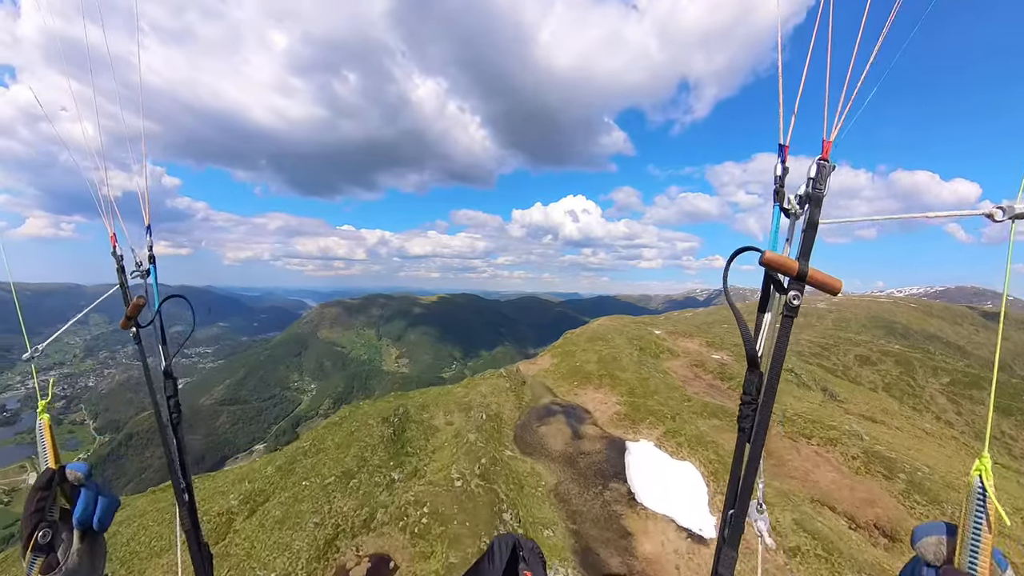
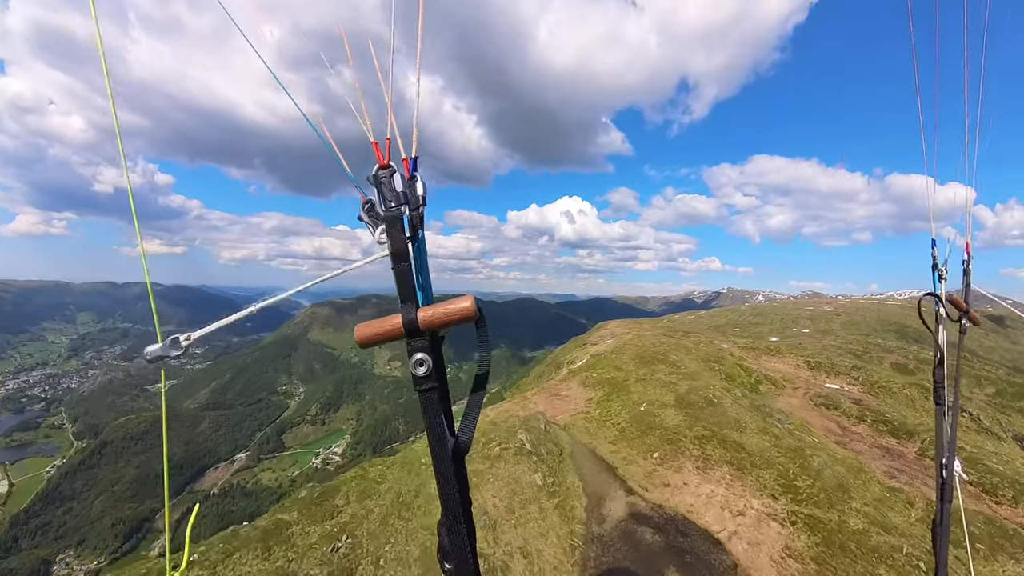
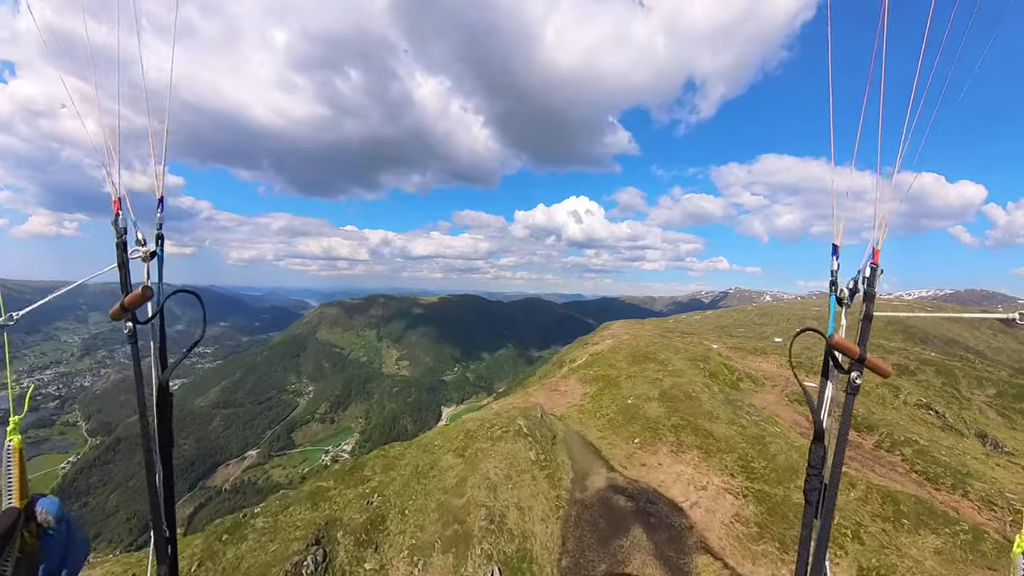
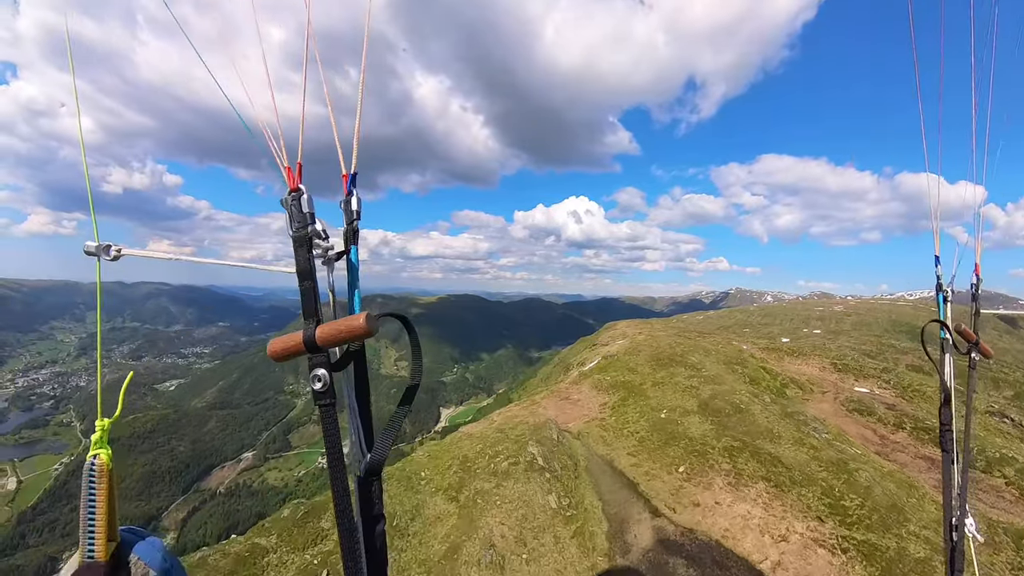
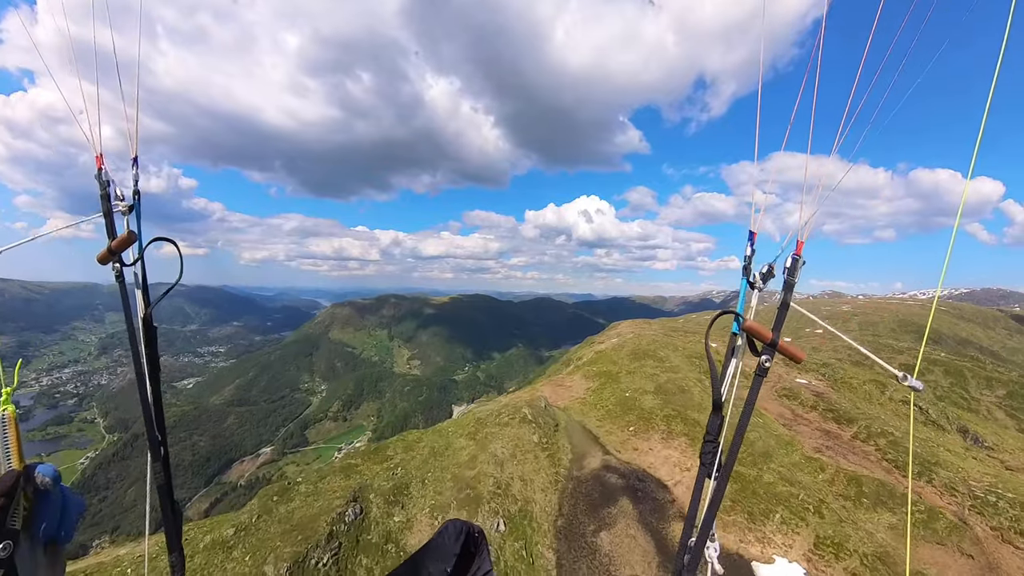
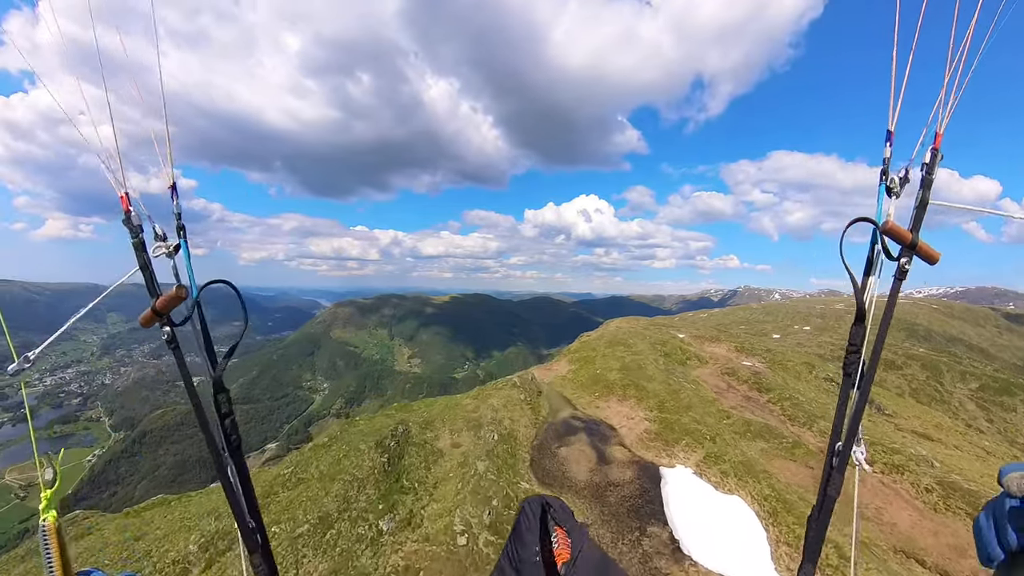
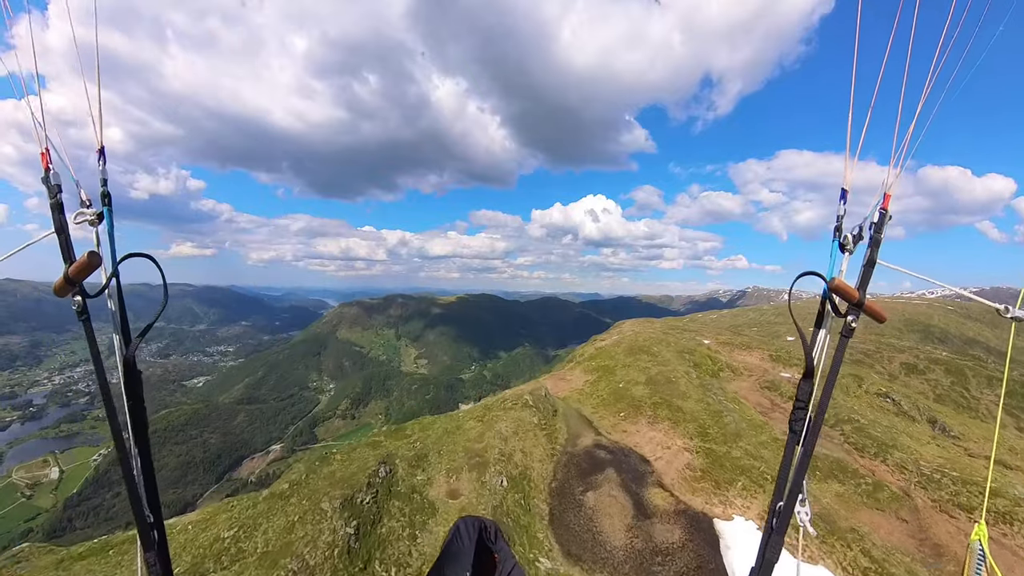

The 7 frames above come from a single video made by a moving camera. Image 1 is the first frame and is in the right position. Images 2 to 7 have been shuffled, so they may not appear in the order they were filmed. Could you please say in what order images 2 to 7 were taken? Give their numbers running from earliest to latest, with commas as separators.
6, 7, 5, 3, 2, 4
